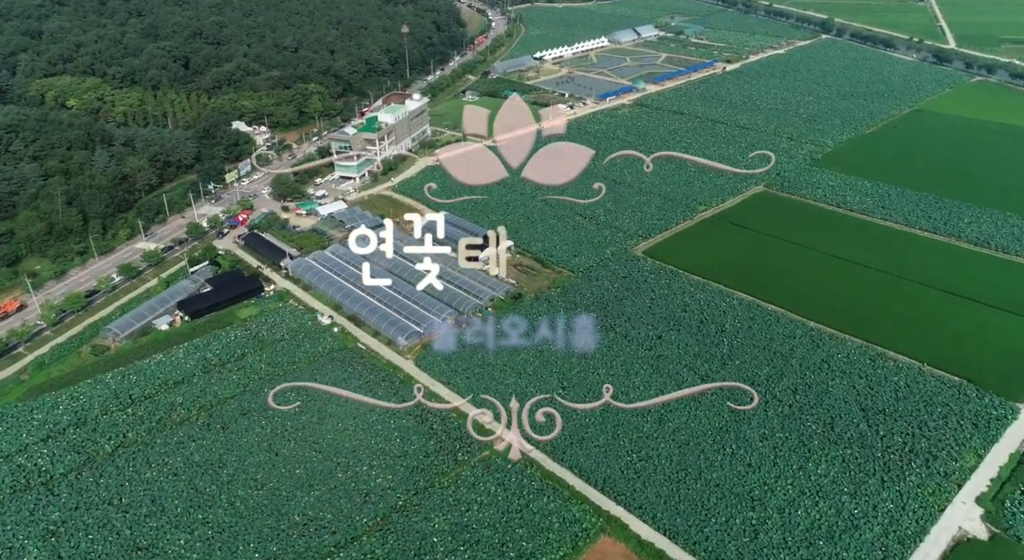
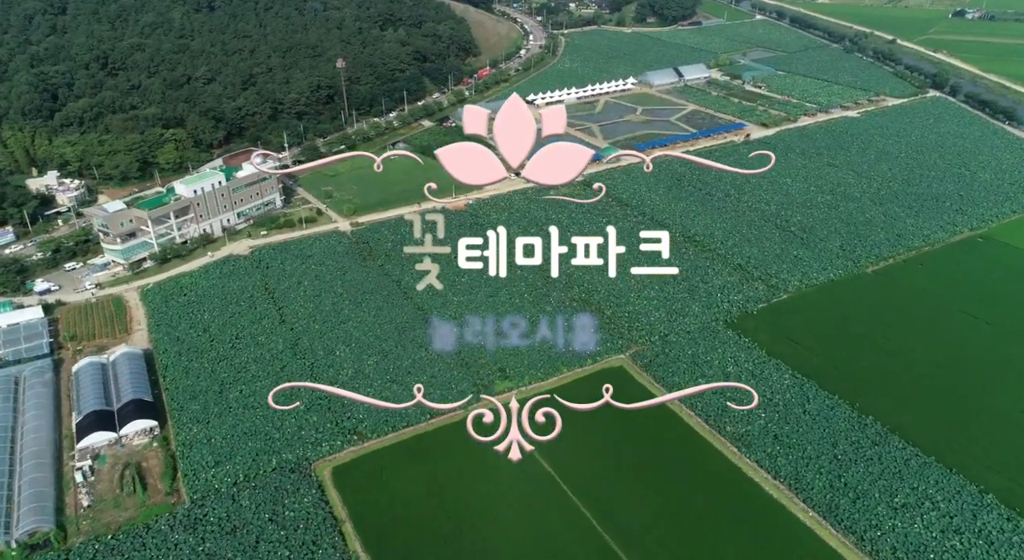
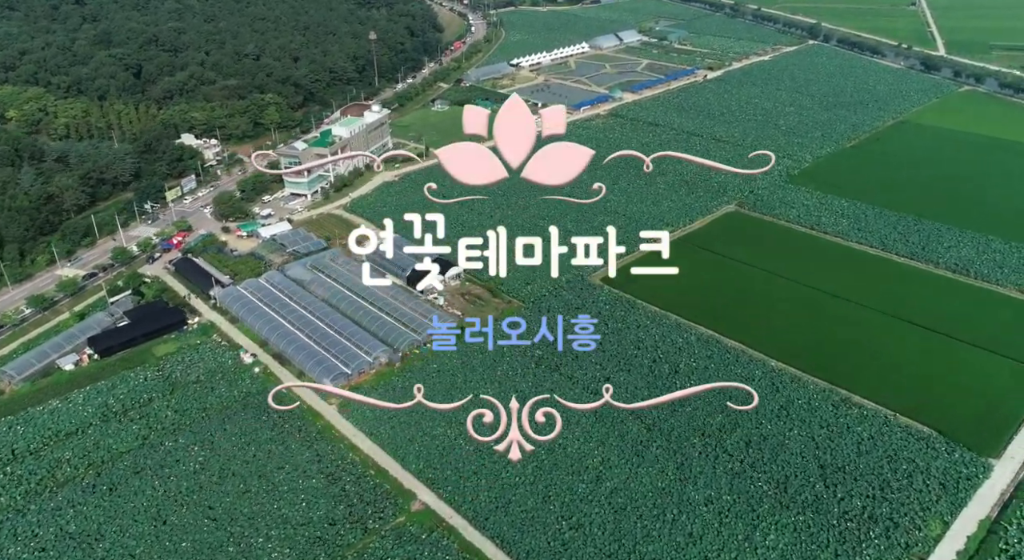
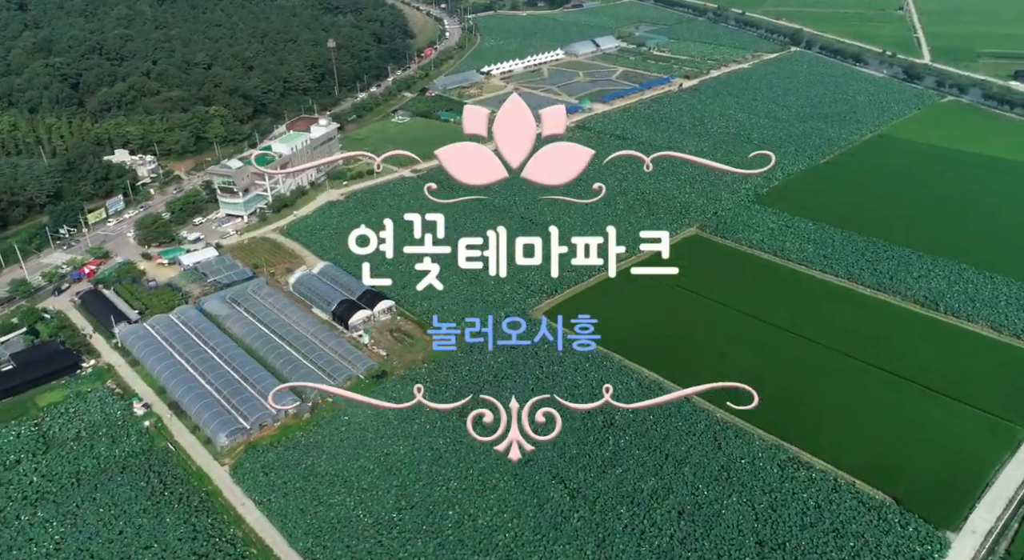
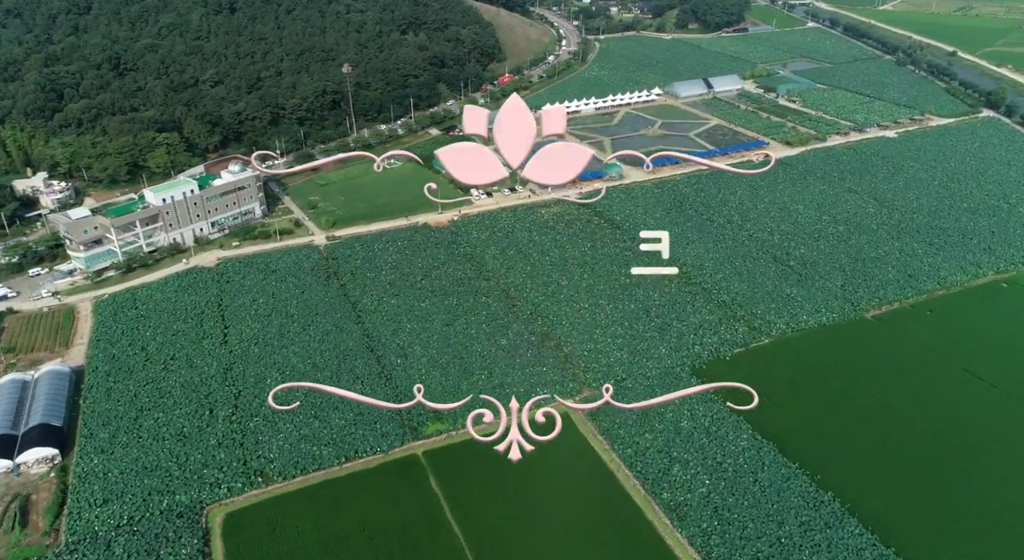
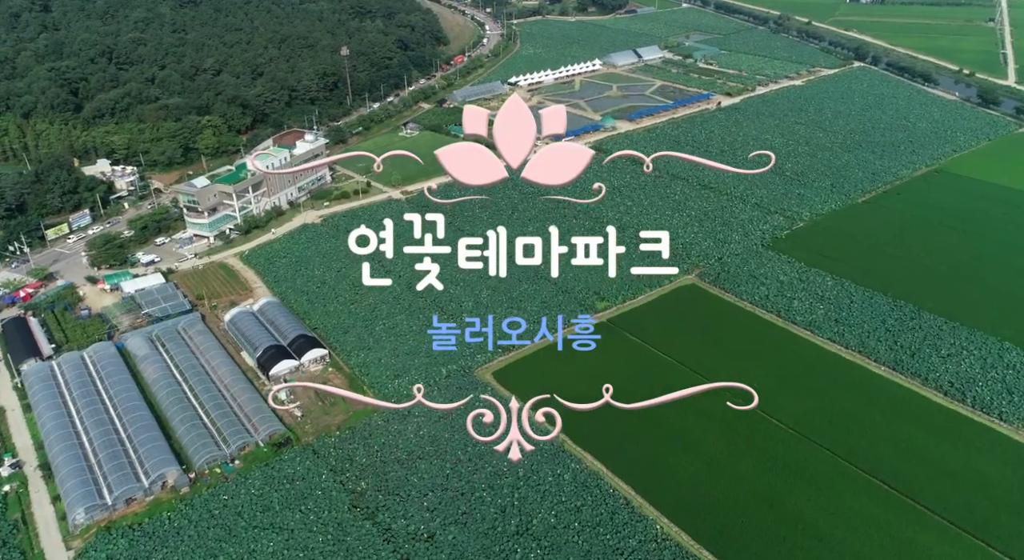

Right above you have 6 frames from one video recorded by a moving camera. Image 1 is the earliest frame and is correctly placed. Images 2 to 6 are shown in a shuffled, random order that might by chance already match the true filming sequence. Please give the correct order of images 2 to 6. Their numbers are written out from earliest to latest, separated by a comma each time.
3, 4, 6, 2, 5
